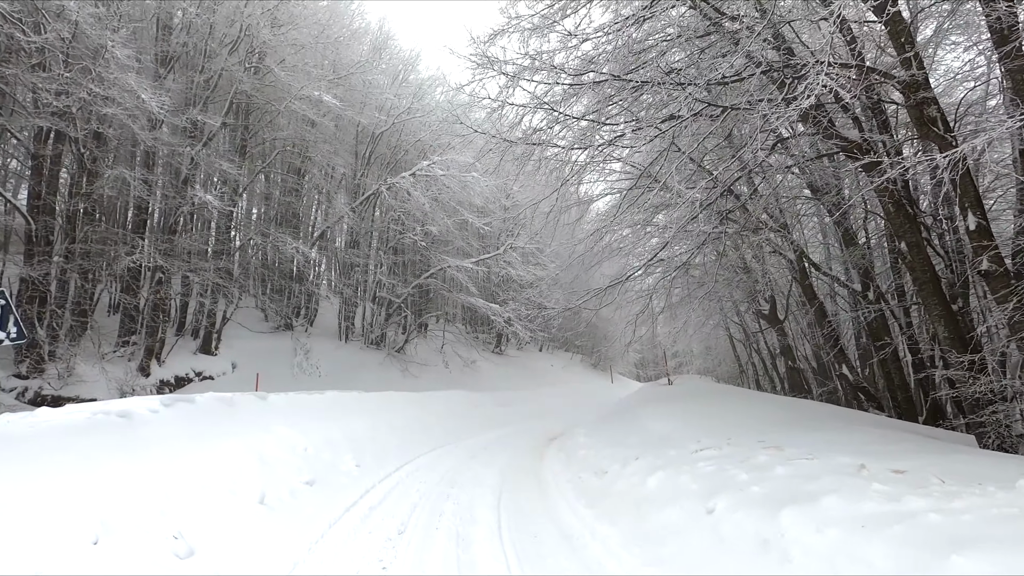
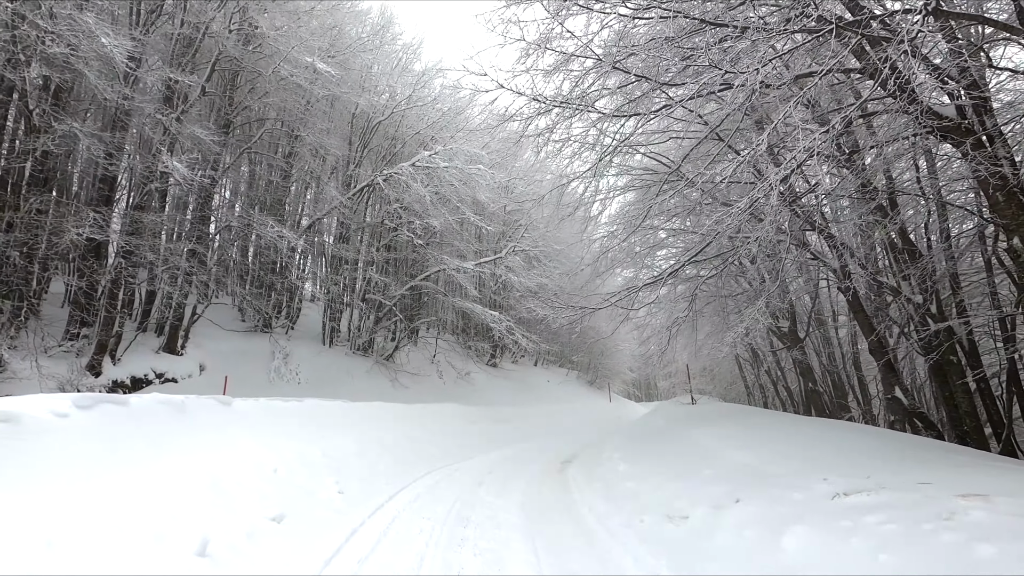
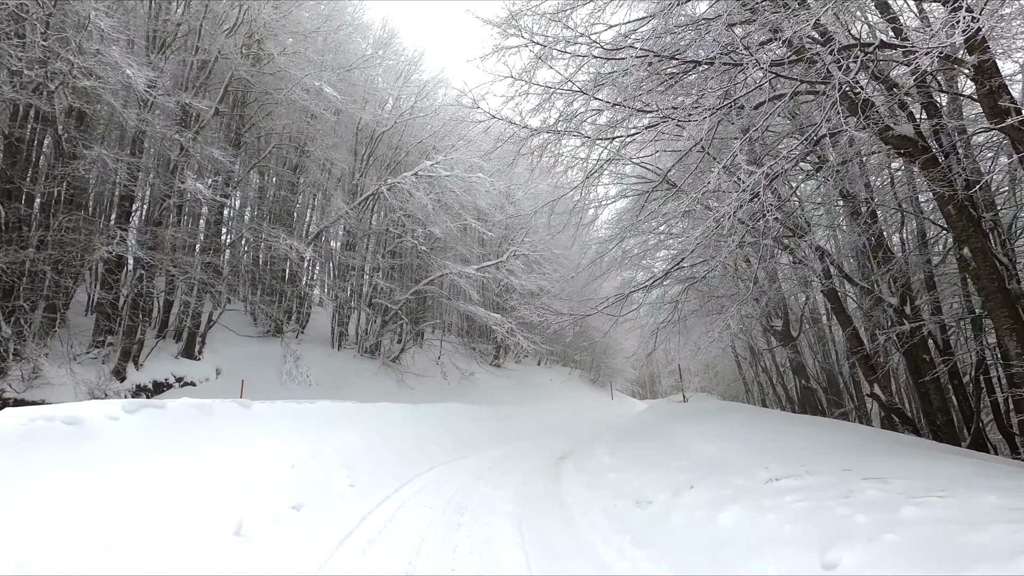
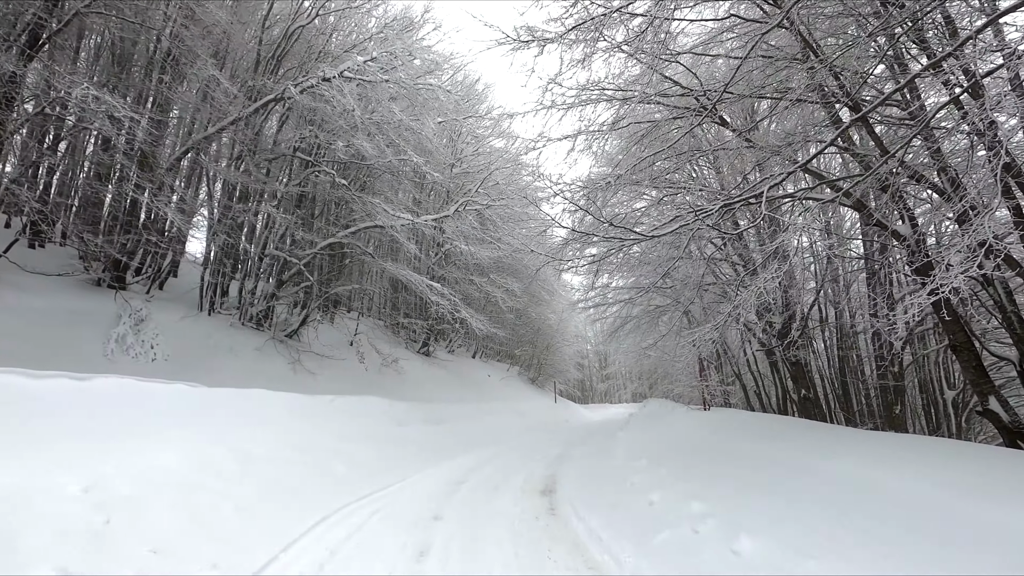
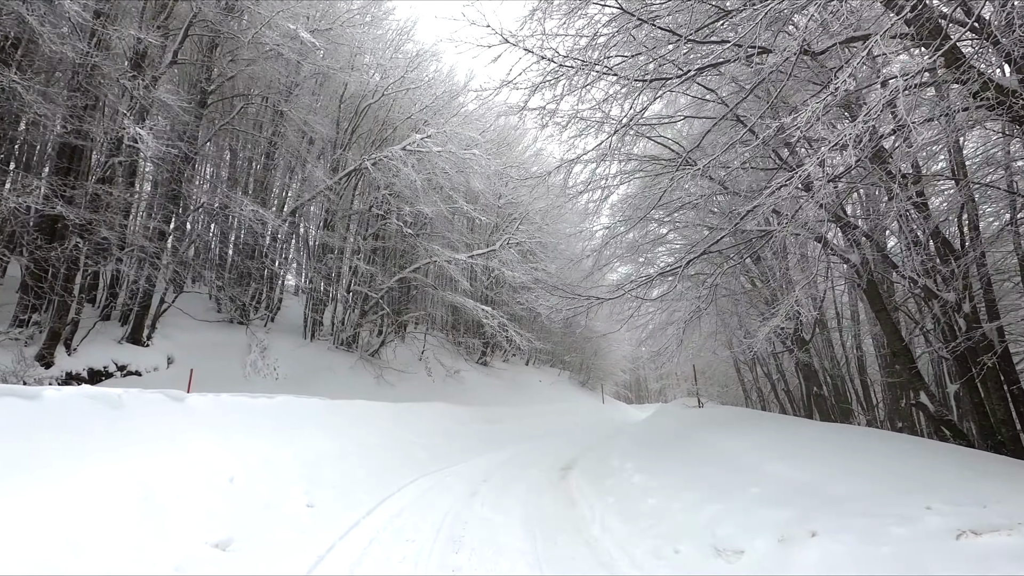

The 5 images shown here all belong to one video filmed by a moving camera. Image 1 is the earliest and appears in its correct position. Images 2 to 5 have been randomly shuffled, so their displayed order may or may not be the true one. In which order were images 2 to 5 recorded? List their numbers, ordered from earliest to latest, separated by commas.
3, 2, 5, 4
